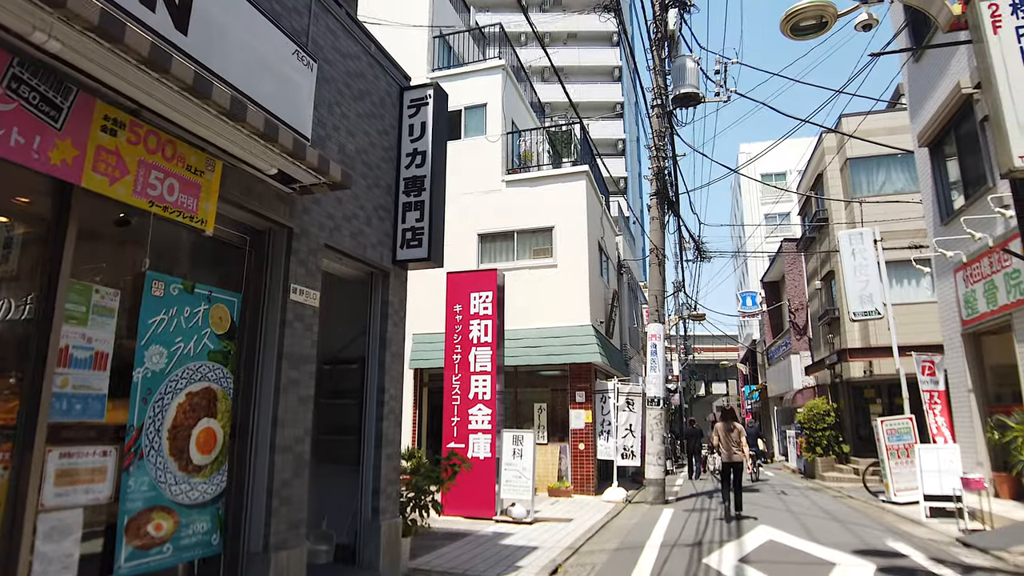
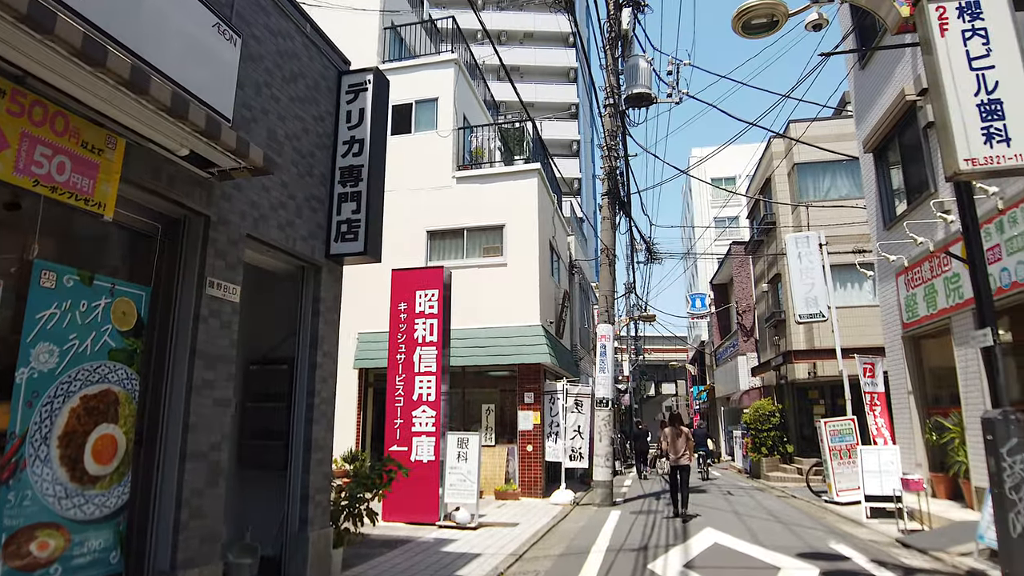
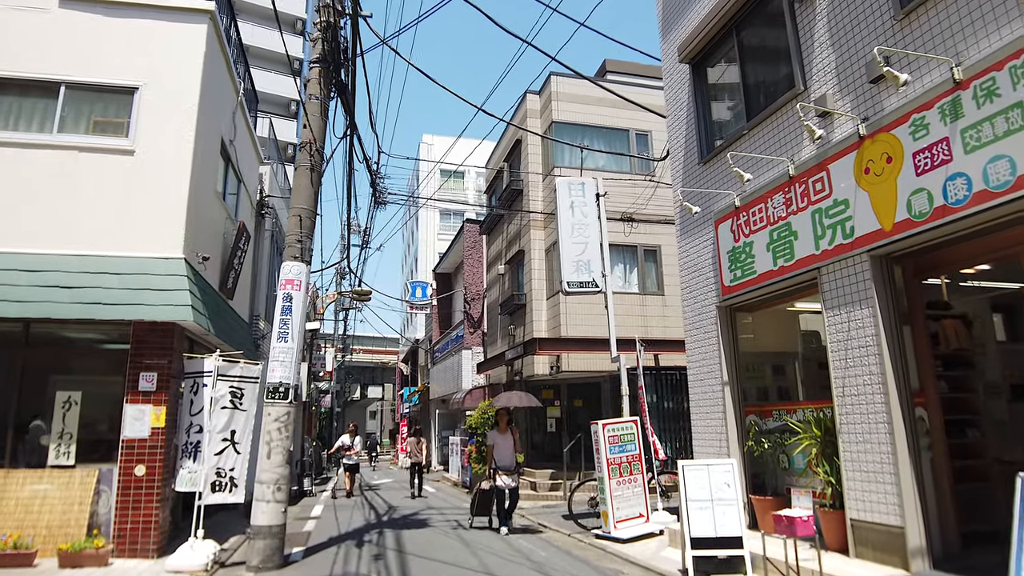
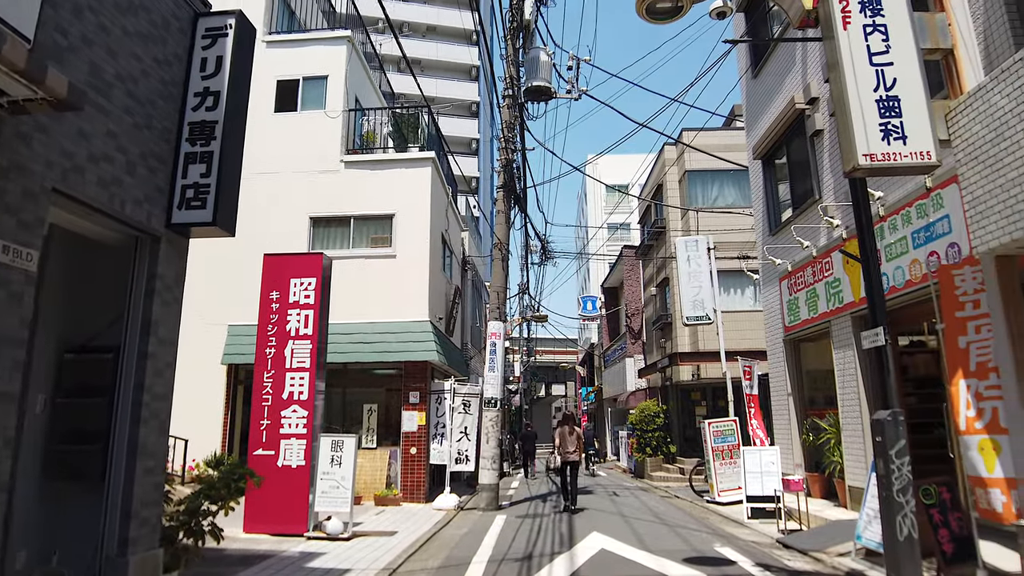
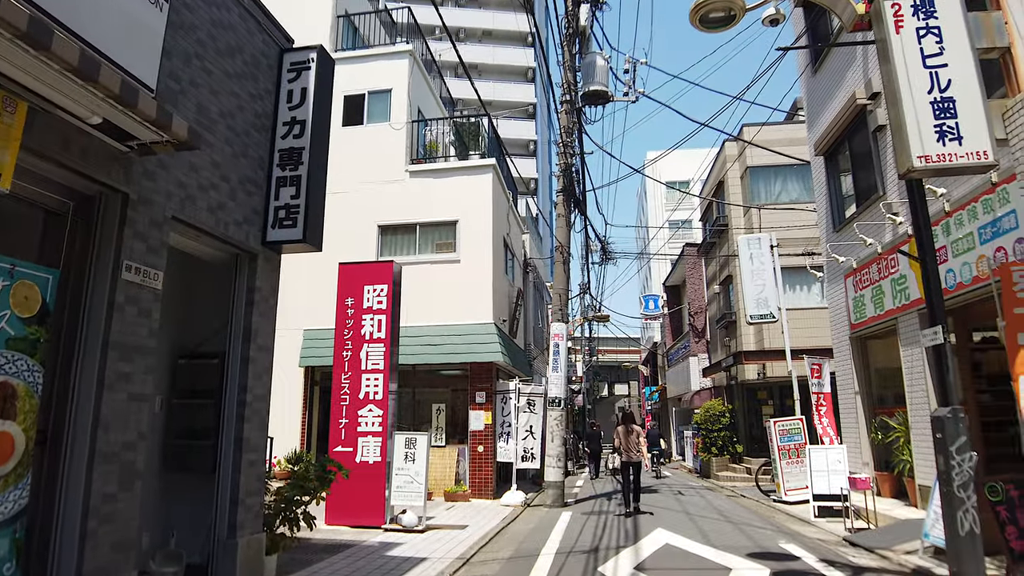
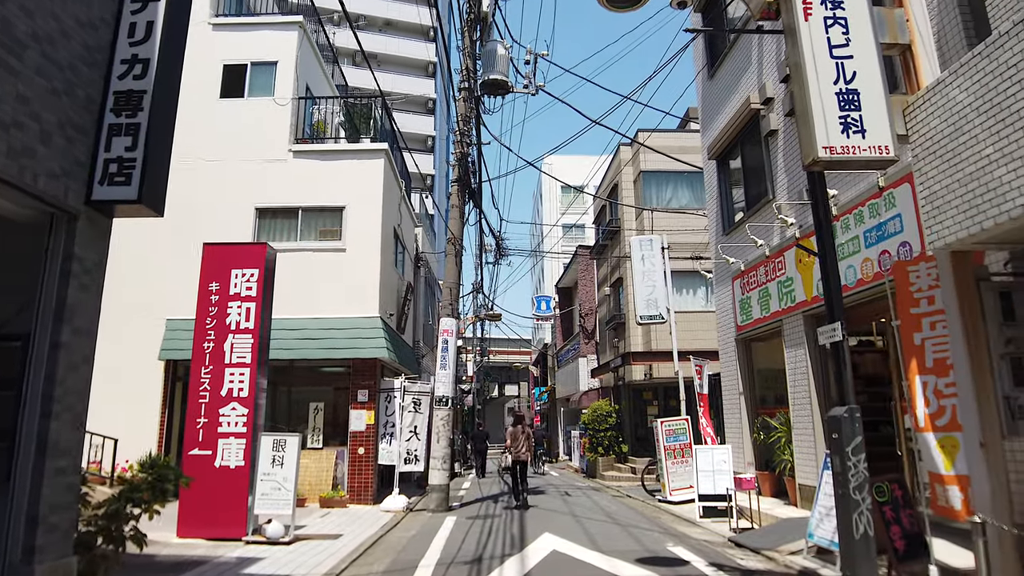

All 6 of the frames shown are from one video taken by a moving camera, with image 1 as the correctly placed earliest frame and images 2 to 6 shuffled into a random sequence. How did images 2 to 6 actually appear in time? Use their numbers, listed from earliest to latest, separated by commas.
2, 5, 4, 6, 3
